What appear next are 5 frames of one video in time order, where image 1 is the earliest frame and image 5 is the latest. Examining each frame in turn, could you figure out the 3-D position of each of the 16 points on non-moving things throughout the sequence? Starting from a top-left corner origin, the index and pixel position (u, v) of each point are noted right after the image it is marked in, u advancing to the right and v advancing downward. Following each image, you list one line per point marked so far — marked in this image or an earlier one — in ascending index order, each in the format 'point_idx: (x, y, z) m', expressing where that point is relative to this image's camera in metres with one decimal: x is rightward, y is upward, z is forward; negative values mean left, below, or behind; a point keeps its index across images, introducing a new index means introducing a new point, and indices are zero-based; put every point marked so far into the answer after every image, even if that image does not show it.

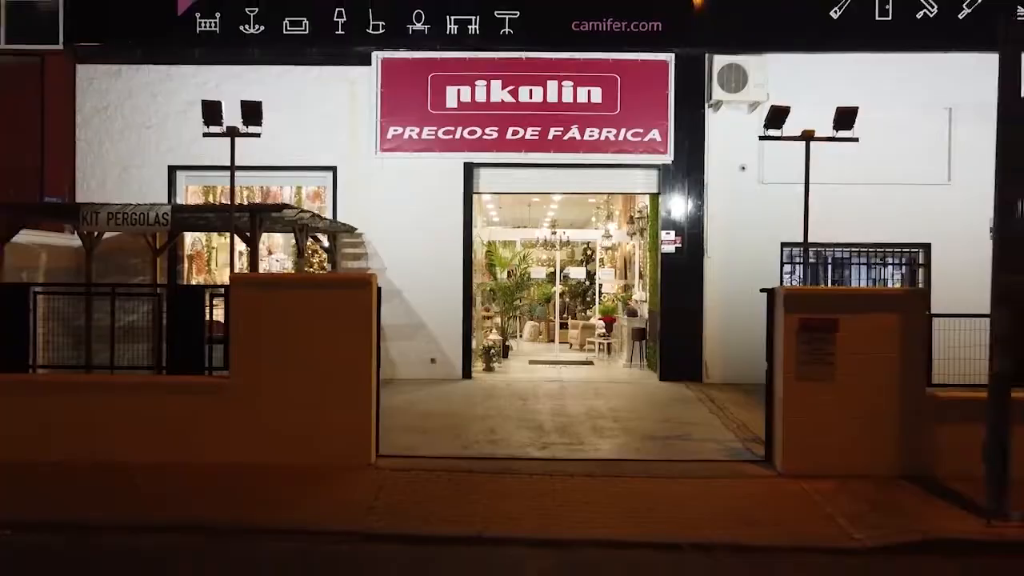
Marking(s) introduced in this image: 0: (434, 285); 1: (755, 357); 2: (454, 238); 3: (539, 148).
0: (-1.0, 0.0, +10.2) m
1: (+3.0, -0.9, +10.1) m
2: (-0.7, +0.6, +10.2) m
3: (+0.3, +1.8, +10.1) m
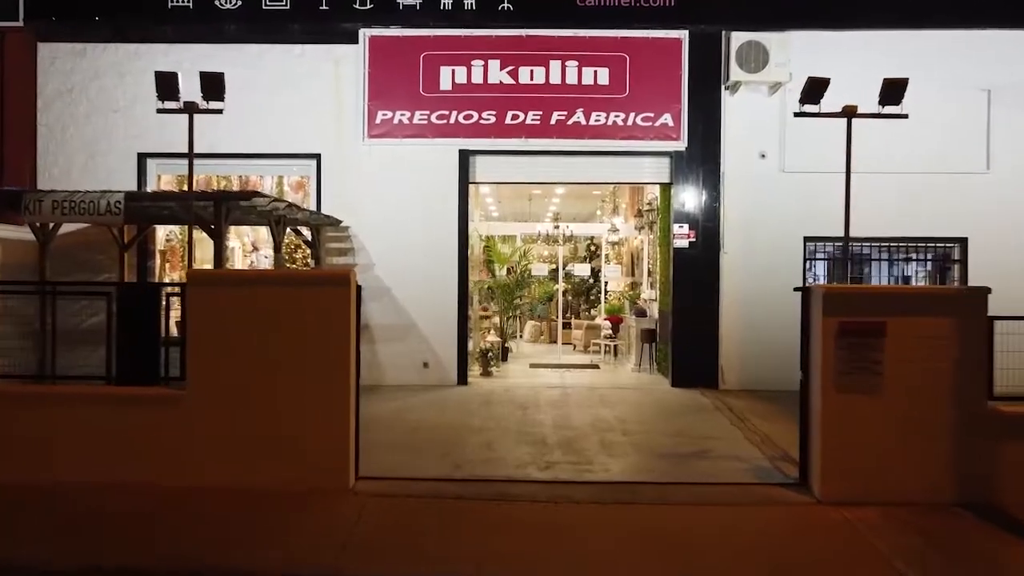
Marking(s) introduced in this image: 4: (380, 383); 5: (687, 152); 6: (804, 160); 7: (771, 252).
0: (-1.0, 0.0, +9.4) m
1: (+3.0, -0.9, +9.3) m
2: (-0.8, +0.6, +9.4) m
3: (+0.3, +1.8, +9.3) m
4: (-1.5, -1.1, +9.4) m
5: (+2.0, +1.6, +9.3) m
6: (+3.3, +1.5, +9.2) m
7: (+3.0, +0.4, +9.2) m
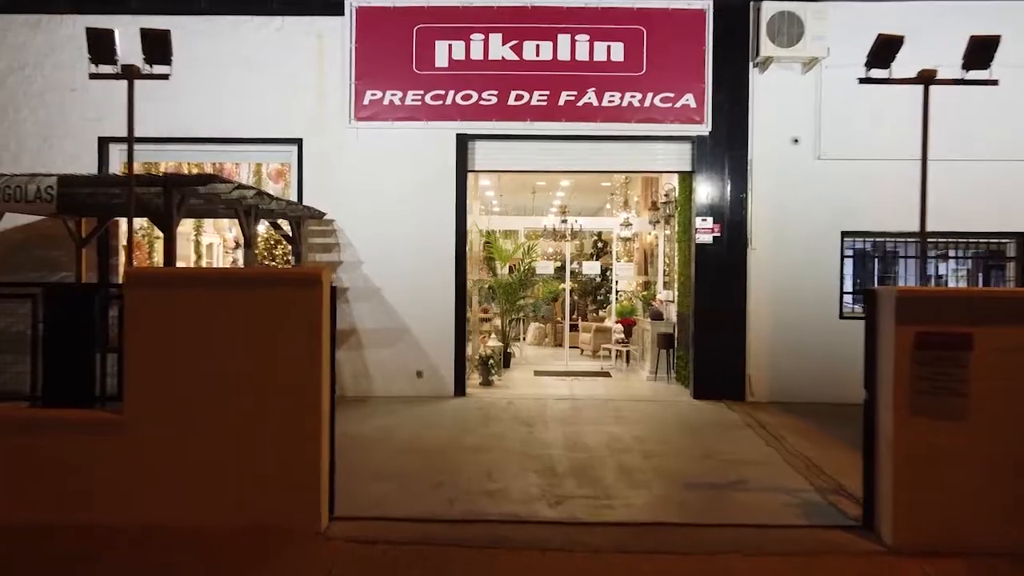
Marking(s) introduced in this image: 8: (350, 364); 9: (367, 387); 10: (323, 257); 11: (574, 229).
0: (-1.0, 0.0, +8.4) m
1: (+3.0, -0.9, +8.3) m
2: (-0.7, +0.6, +8.4) m
3: (+0.4, +1.8, +8.3) m
4: (-1.5, -1.1, +8.4) m
5: (+2.1, +1.6, +8.3) m
6: (+3.4, +1.5, +8.2) m
7: (+3.0, +0.4, +8.3) m
8: (-1.7, -0.8, +8.4) m
9: (-1.5, -1.0, +8.4) m
10: (-2.0, +0.3, +8.4) m
11: (+0.9, +0.9, +11.5) m
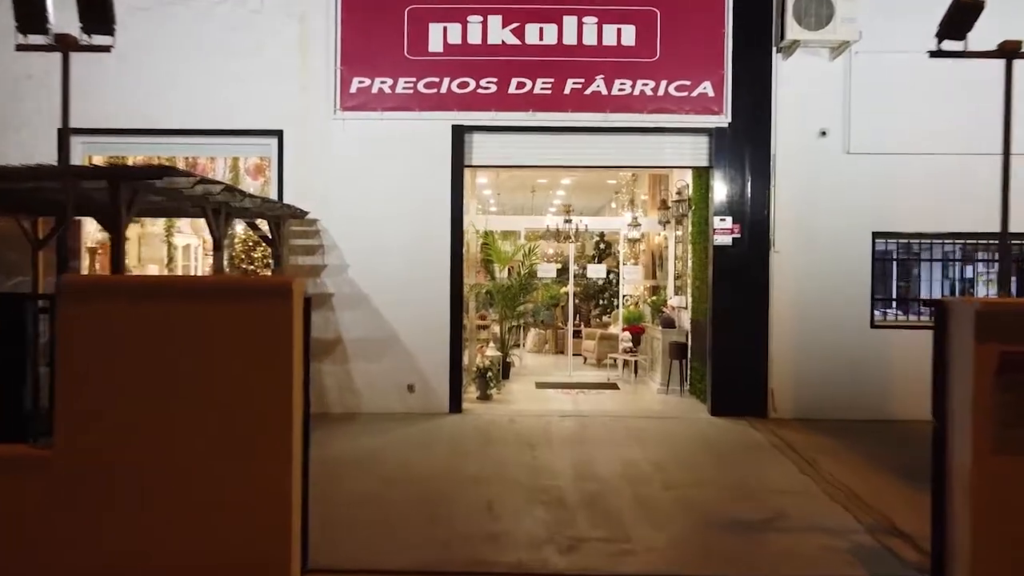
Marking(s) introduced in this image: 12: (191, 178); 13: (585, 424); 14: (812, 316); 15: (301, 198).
0: (-1.0, 0.0, +7.7) m
1: (+3.0, -0.9, +7.6) m
2: (-0.7, +0.6, +7.7) m
3: (+0.4, +1.7, +7.6) m
4: (-1.5, -1.2, +7.7) m
5: (+2.1, +1.5, +7.6) m
6: (+3.4, +1.4, +7.5) m
7: (+3.0, +0.3, +7.6) m
8: (-1.7, -0.9, +7.7) m
9: (-1.5, -1.1, +7.7) m
10: (-2.0, +0.3, +7.7) m
11: (+0.9, +0.8, +10.8) m
12: (-1.9, +0.7, +4.9) m
13: (+0.7, -1.2, +7.3) m
14: (+2.9, -0.3, +7.6) m
15: (-2.0, +0.9, +7.7) m
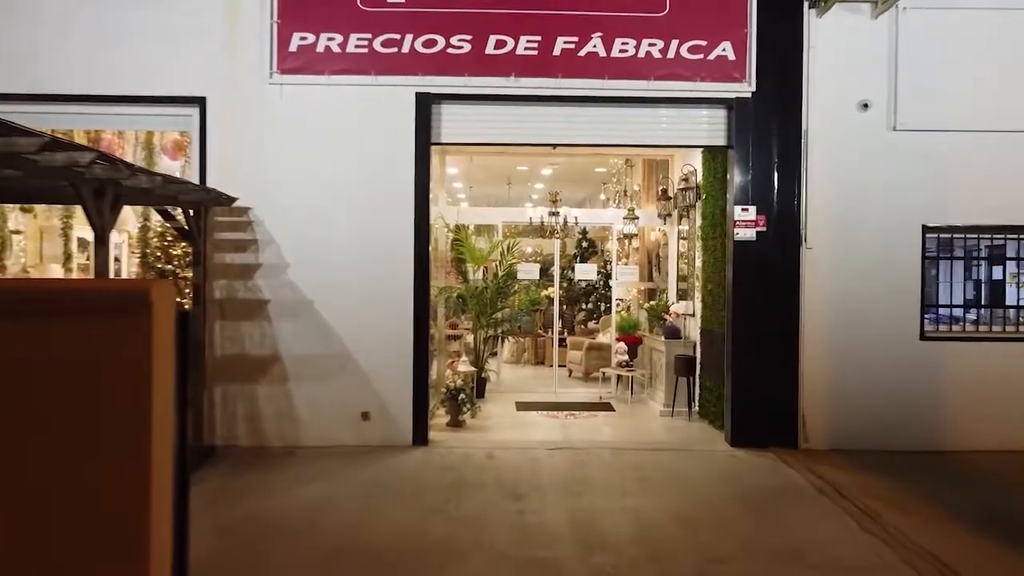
0: (-1.1, 0.0, +6.3) m
1: (+2.9, -1.0, +6.3) m
2: (-0.9, +0.6, +6.3) m
3: (+0.2, +1.7, +6.2) m
4: (-1.7, -1.2, +6.3) m
5: (+1.9, +1.5, +6.3) m
6: (+3.2, +1.4, +6.3) m
7: (+2.9, +0.3, +6.3) m
8: (-1.9, -0.9, +6.2) m
9: (-1.7, -1.1, +6.2) m
10: (-2.1, +0.2, +6.2) m
11: (+0.6, +0.8, +9.4) m
12: (-2.0, +0.6, +3.4) m
13: (+0.5, -1.3, +5.9) m
14: (+2.7, -0.3, +6.3) m
15: (-2.2, +0.8, +6.2) m
